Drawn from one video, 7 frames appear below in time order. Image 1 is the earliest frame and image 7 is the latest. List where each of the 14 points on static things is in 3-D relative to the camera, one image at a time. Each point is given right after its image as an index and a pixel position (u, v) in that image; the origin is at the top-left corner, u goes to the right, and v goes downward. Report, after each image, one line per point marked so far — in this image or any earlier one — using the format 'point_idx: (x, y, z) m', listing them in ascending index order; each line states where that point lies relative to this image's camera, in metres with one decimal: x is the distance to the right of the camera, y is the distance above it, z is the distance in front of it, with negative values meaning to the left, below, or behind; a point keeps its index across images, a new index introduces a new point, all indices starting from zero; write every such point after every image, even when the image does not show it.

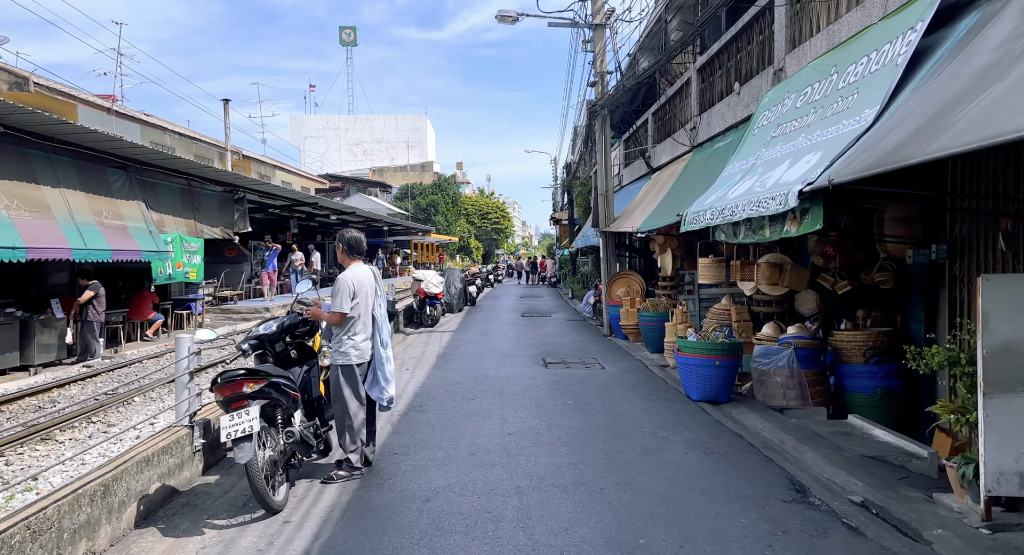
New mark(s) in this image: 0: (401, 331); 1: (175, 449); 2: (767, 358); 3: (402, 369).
0: (-2.5, -1.2, +14.6) m
1: (-2.2, -1.1, +4.3) m
2: (+2.8, -0.9, +7.0) m
3: (-1.6, -1.3, +9.4) m
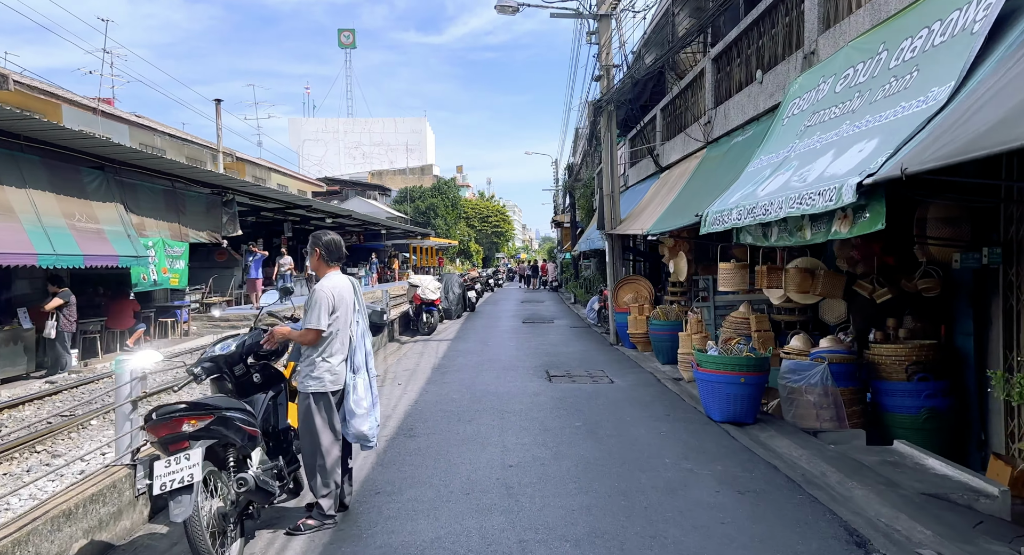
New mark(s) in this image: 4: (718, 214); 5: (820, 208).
0: (-2.5, -1.3, +13.9) m
1: (-2.2, -1.2, +3.6) m
2: (+2.8, -1.0, +6.3) m
3: (-1.6, -1.4, +8.7) m
4: (+1.9, +0.6, +6.0) m
5: (+2.0, +0.4, +4.1) m
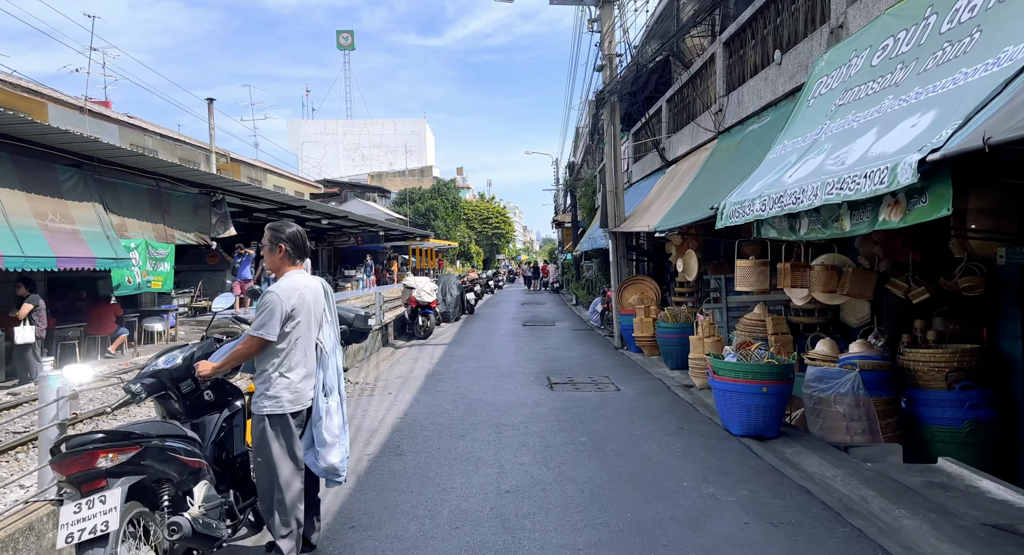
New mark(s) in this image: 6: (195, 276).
0: (-2.5, -1.4, +13.3) m
1: (-2.3, -1.2, +3.0) m
2: (+2.8, -0.9, +5.7) m
3: (-1.6, -1.4, +8.1) m
4: (+1.9, +0.6, +5.4) m
5: (+1.9, +0.5, +3.5) m
6: (-8.6, 0.0, +17.4) m
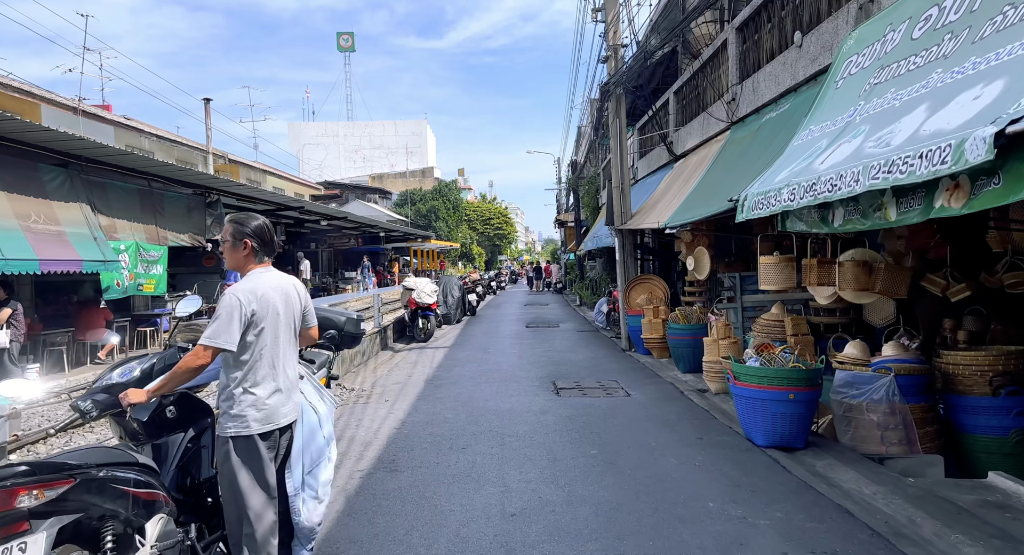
0: (-2.5, -1.4, +12.9) m
1: (-2.2, -1.2, +2.5) m
2: (+2.8, -0.9, +5.2) m
3: (-1.6, -1.5, +7.6) m
4: (+1.9, +0.6, +4.9) m
5: (+2.0, +0.5, +3.1) m
6: (-8.5, 0.0, +17.0) m
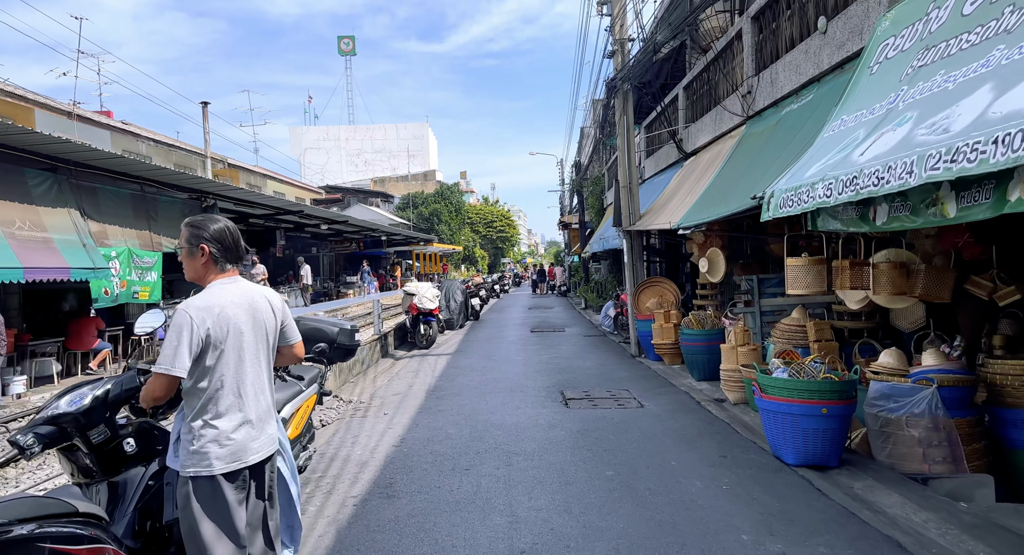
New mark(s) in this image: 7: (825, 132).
0: (-2.4, -1.5, +12.4) m
1: (-2.2, -1.3, +2.1) m
2: (+2.9, -0.9, +4.8) m
3: (-1.5, -1.5, +7.2) m
4: (+2.0, +0.6, +4.5) m
5: (+2.0, +0.5, +2.6) m
6: (-8.4, -0.2, +16.6) m
7: (+2.3, +1.1, +4.8) m
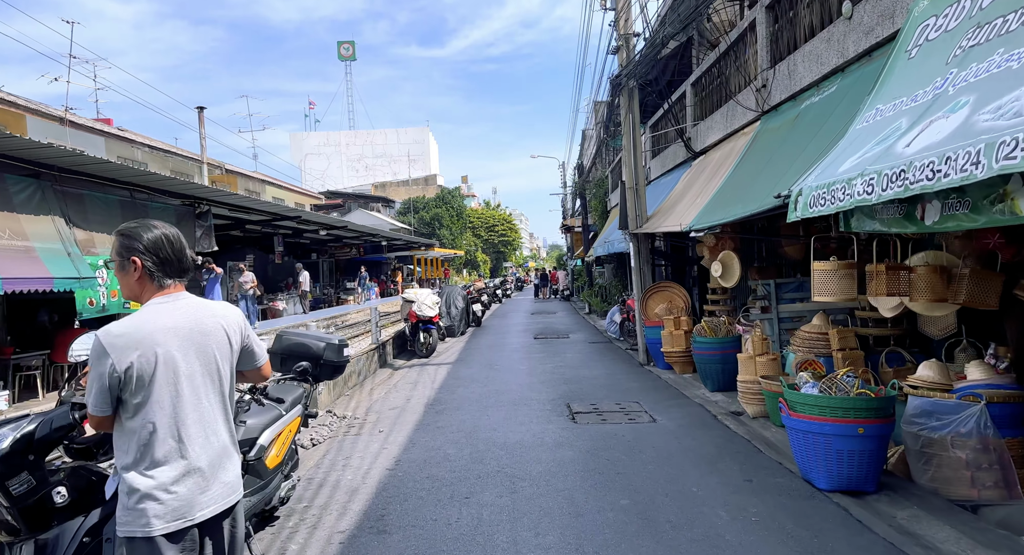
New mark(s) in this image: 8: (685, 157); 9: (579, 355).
0: (-2.3, -1.6, +12.0) m
1: (-2.2, -1.3, +1.7) m
2: (+2.9, -1.0, +4.3) m
3: (-1.5, -1.6, +6.8) m
4: (+2.0, +0.6, +4.1) m
5: (+2.0, +0.4, +2.2) m
6: (-8.4, -0.4, +16.2) m
7: (+2.3, +1.0, +4.3) m
8: (+2.8, +2.0, +10.5) m
9: (+1.2, -1.4, +11.6) m
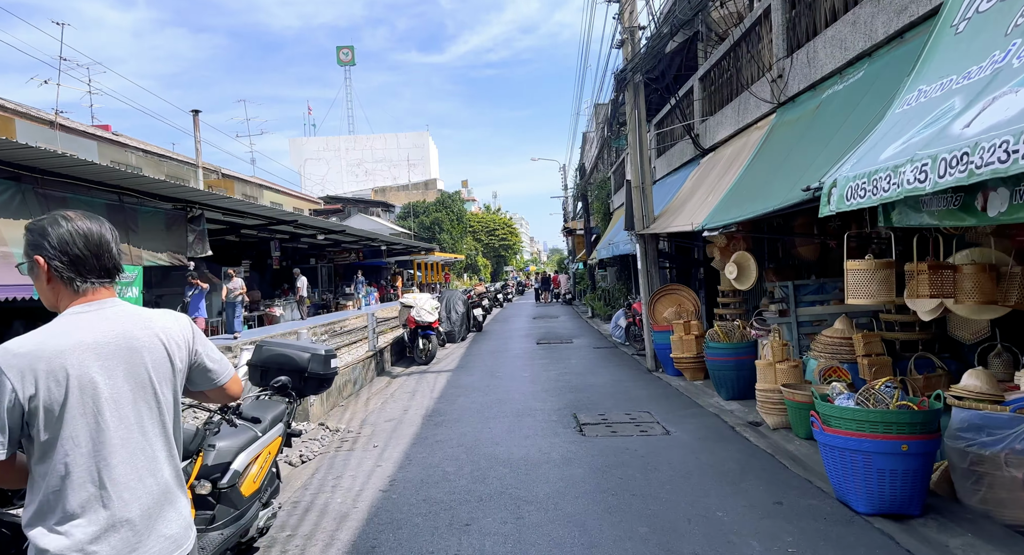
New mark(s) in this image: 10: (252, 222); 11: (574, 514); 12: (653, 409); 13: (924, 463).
0: (-2.3, -1.7, +11.6) m
1: (-2.1, -1.4, +1.3) m
2: (+2.9, -1.0, +3.9) m
3: (-1.4, -1.7, +6.3) m
4: (+2.0, +0.6, +3.7) m
5: (+2.0, +0.4, +1.8) m
6: (-8.3, -0.6, +15.8) m
7: (+2.4, +1.0, +3.9) m
8: (+2.9, +1.9, +10.1) m
9: (+1.2, -1.5, +11.2) m
10: (-7.6, +1.6, +18.8) m
11: (+0.4, -1.5, +4.1) m
12: (+1.6, -1.5, +7.2) m
13: (+2.5, -1.1, +3.9) m
